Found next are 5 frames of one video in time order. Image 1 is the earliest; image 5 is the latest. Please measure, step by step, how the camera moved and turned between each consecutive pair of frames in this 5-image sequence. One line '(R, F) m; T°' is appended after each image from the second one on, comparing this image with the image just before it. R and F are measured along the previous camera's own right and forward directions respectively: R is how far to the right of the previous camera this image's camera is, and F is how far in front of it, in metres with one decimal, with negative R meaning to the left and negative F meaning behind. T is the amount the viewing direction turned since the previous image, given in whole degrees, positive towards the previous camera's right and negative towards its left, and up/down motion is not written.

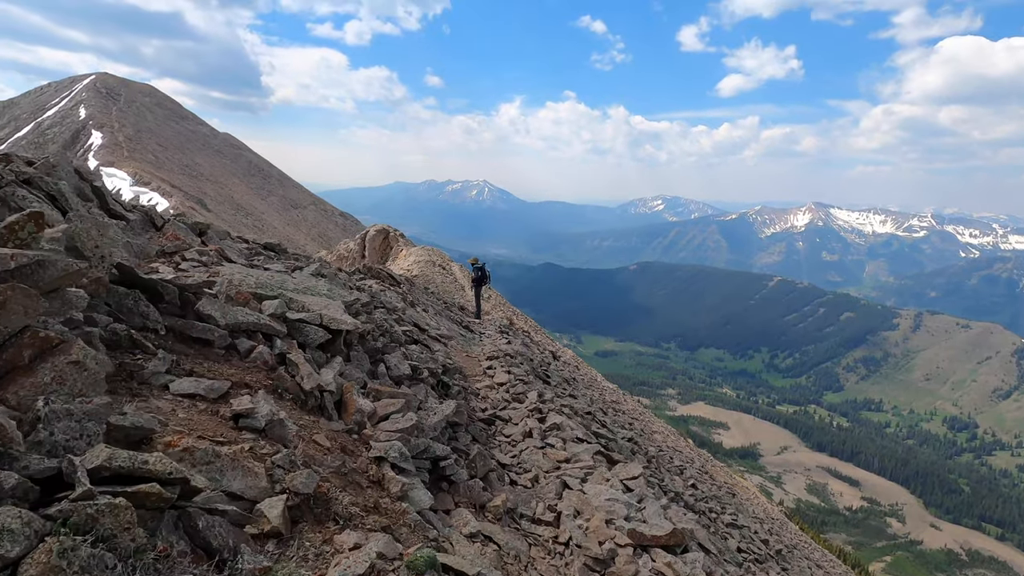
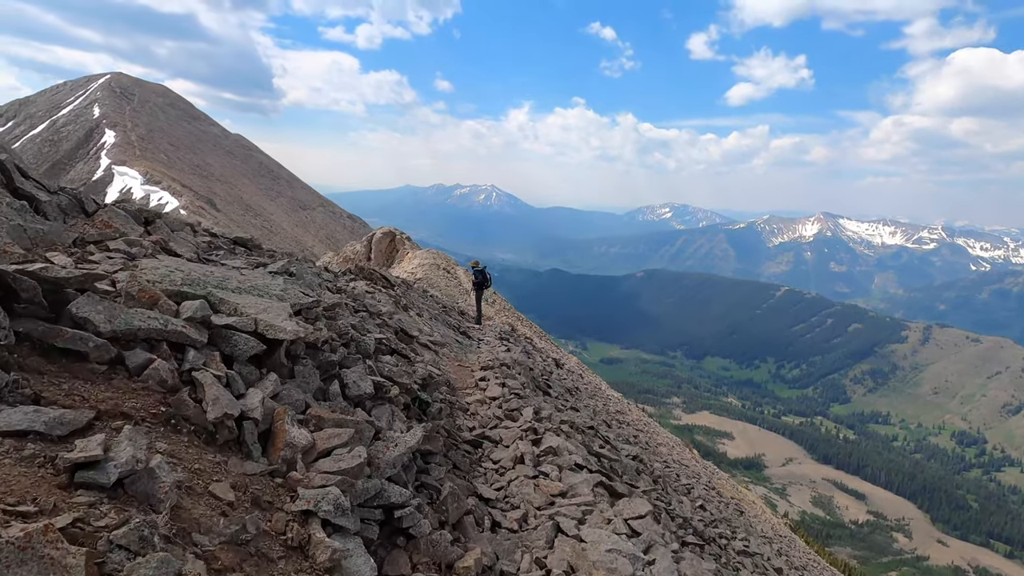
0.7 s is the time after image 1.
(+0.2, +1.2) m; -1°
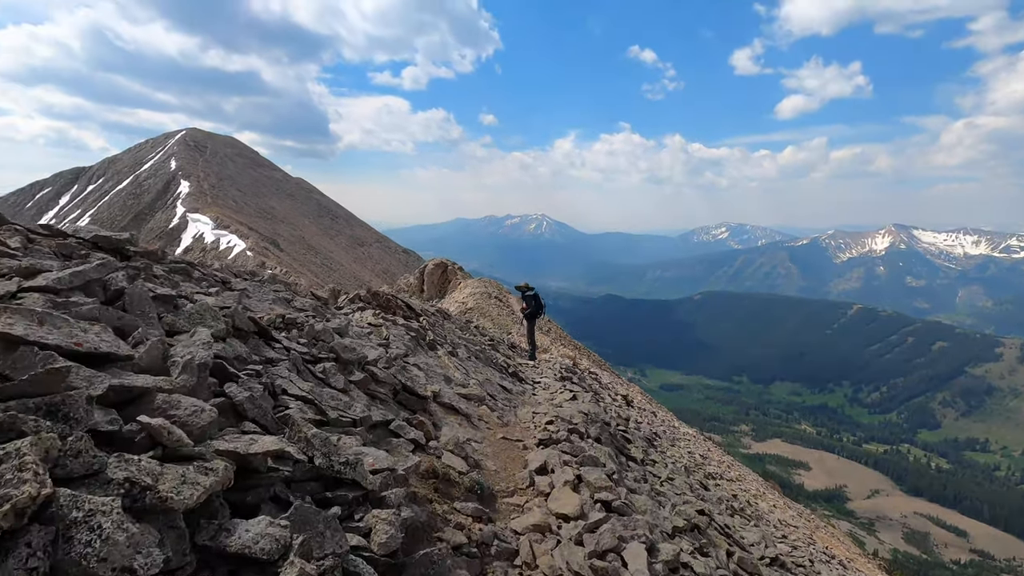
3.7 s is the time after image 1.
(-0.3, +5.1) m; -6°
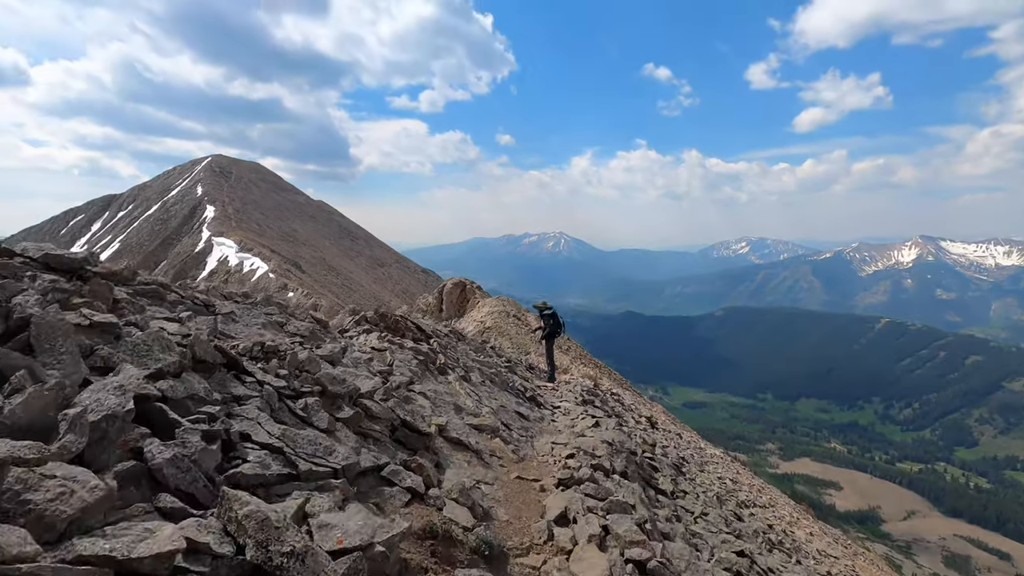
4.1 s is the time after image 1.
(+0.1, +0.9) m; -2°
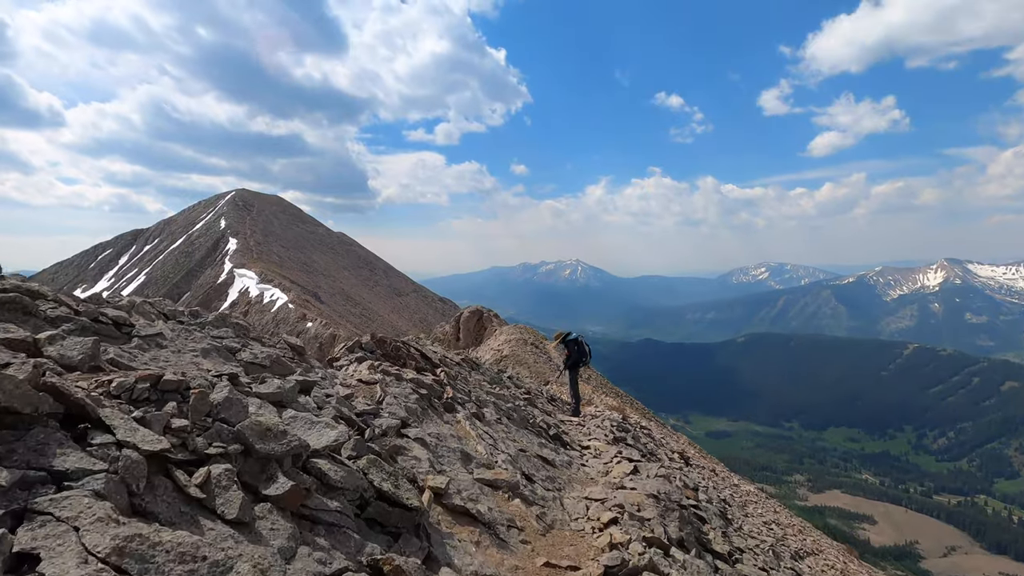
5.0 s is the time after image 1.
(-0.1, +2.1) m; -2°
